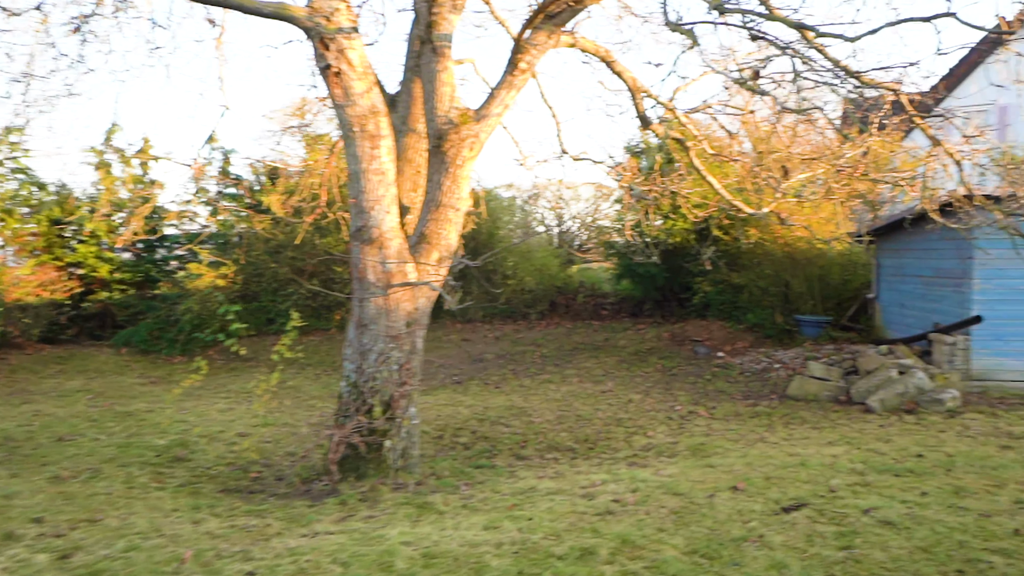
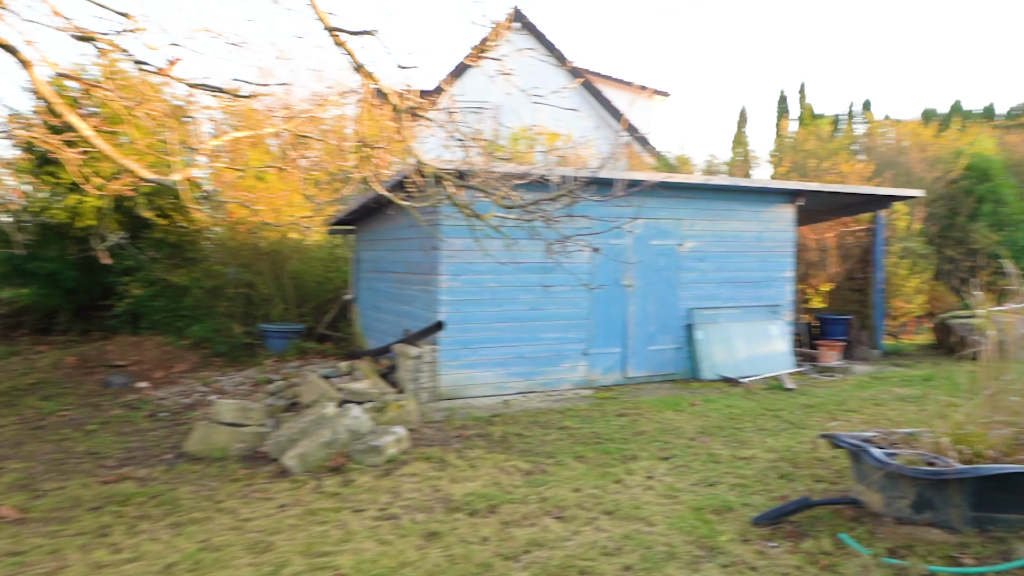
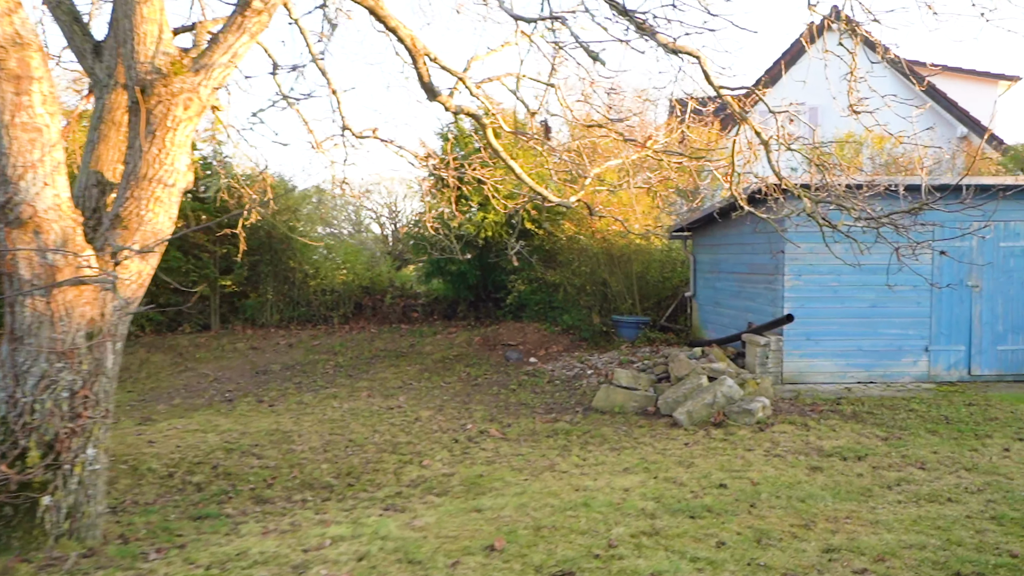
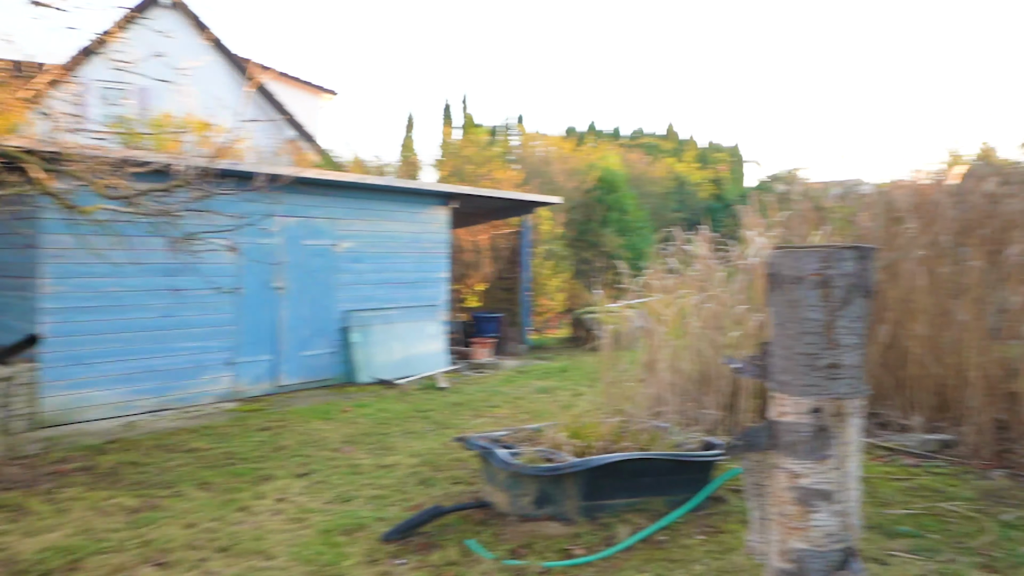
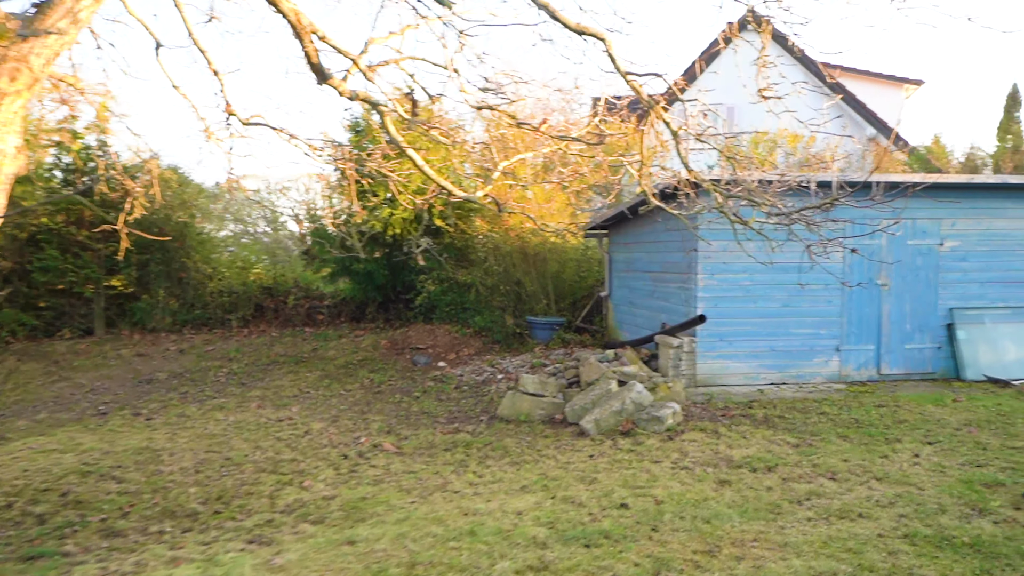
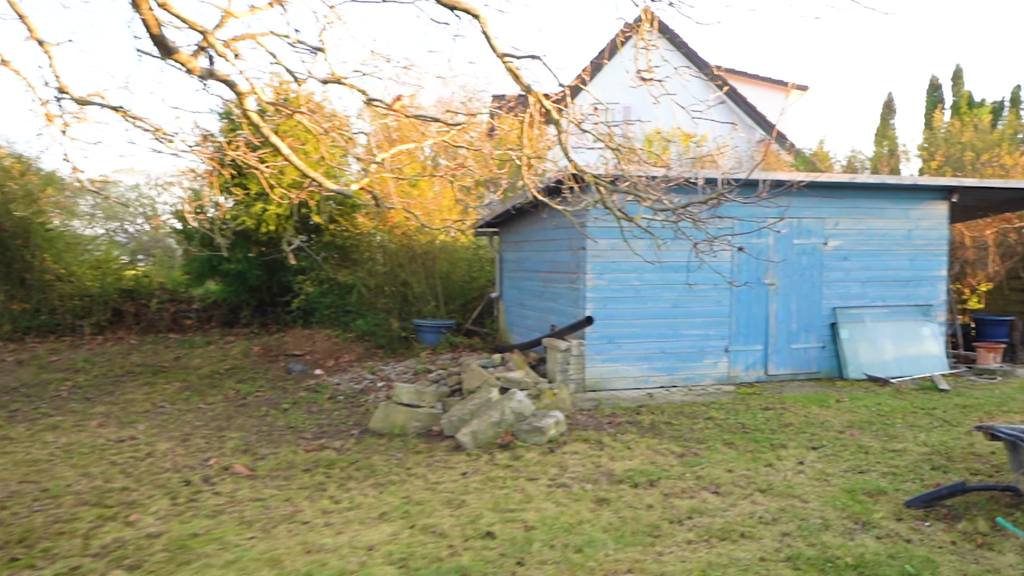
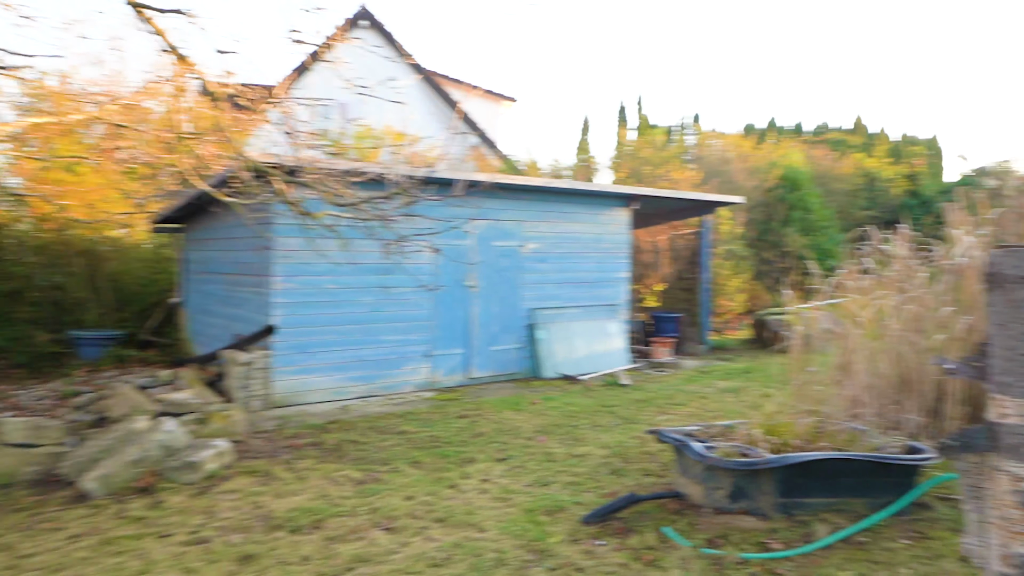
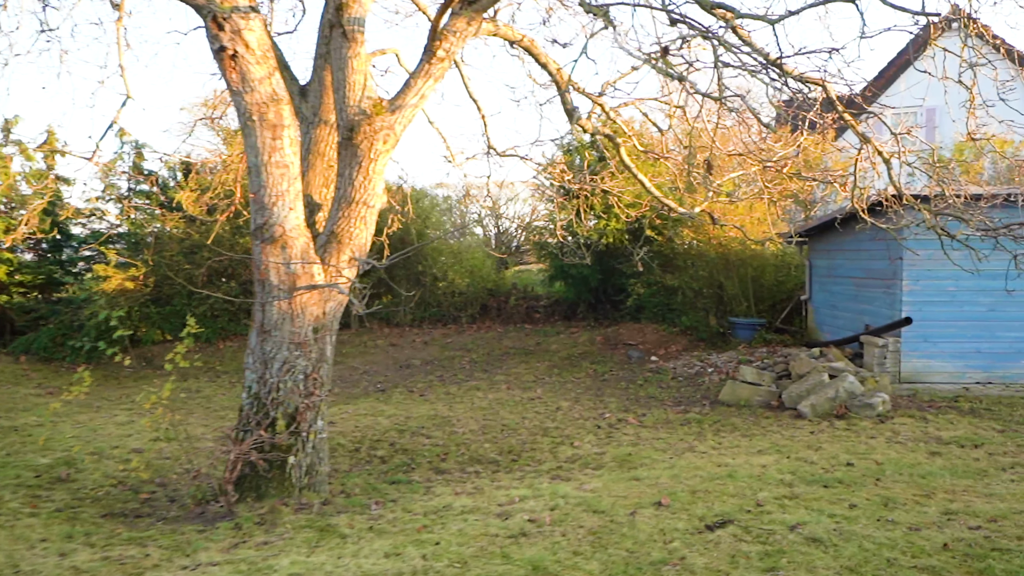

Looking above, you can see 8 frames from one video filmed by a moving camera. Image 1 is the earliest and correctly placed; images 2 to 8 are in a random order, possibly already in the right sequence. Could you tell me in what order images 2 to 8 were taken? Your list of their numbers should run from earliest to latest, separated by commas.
8, 3, 5, 6, 2, 7, 4
